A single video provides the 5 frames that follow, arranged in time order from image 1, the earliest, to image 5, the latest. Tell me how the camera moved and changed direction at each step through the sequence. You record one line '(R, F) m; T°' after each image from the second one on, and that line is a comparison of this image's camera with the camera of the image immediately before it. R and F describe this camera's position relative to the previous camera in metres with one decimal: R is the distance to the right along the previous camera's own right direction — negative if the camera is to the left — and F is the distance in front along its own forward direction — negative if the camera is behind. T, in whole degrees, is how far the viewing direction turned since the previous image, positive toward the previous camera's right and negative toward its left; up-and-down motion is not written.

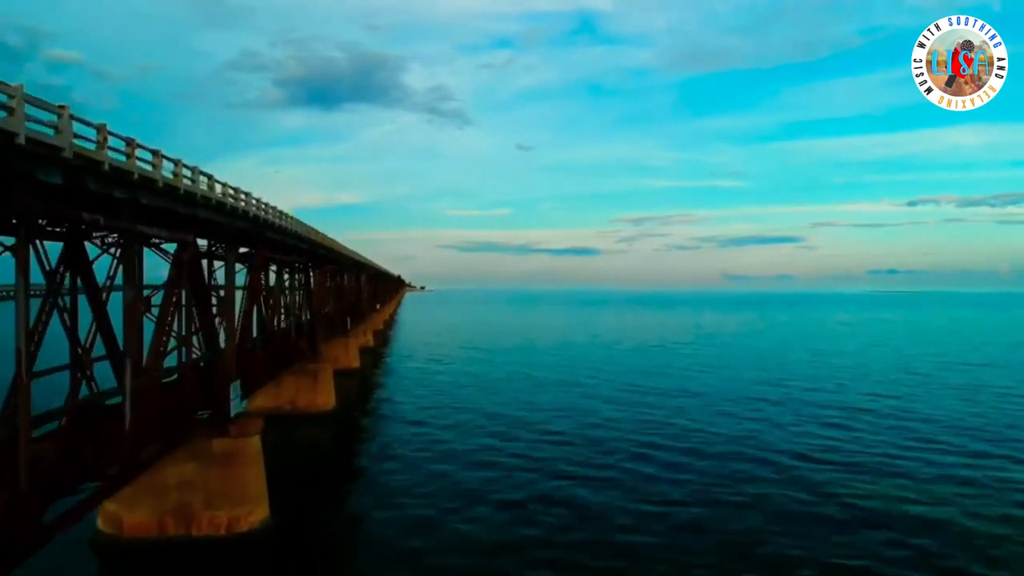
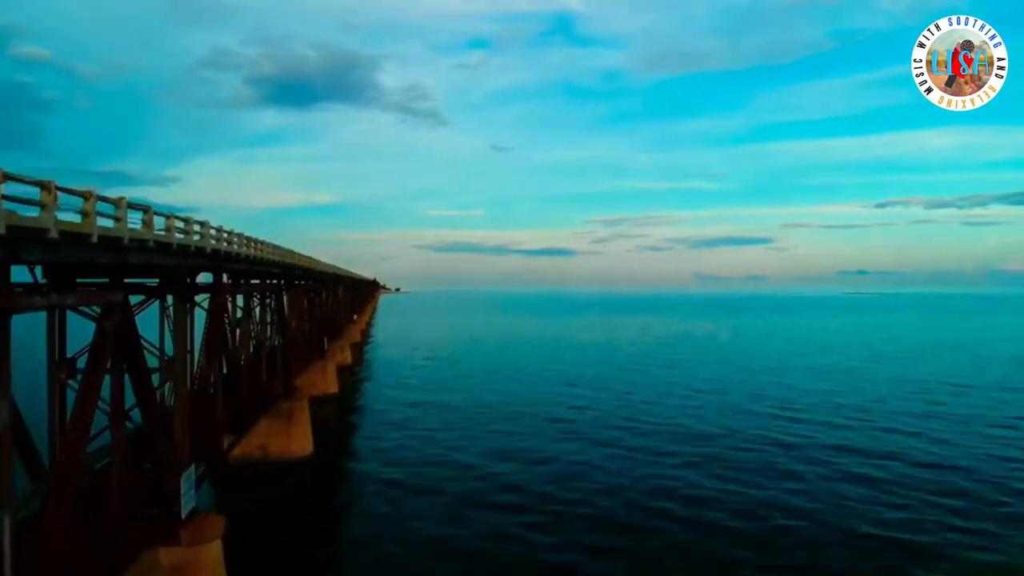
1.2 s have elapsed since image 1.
(-0.4, +1.8) m; +2°
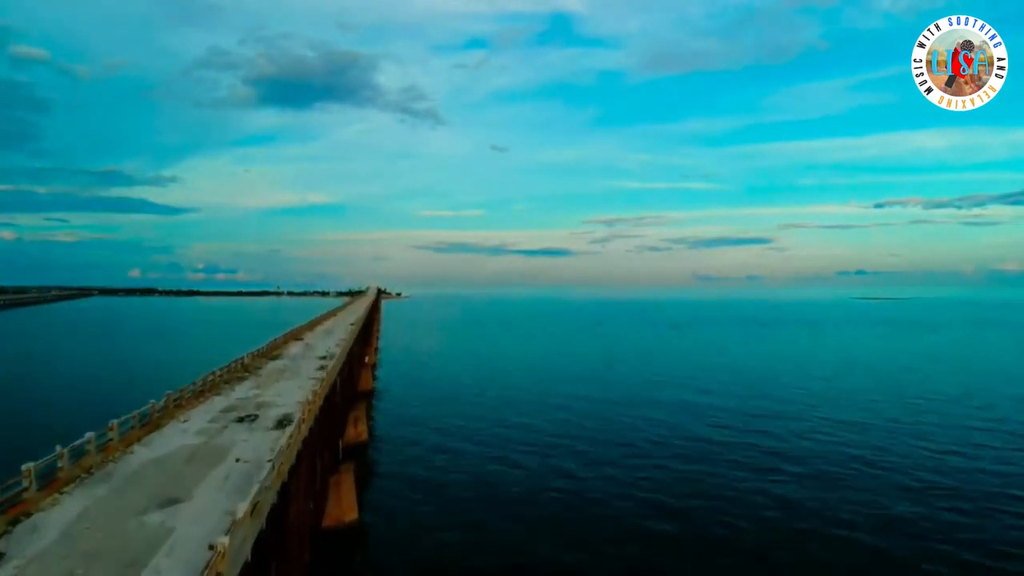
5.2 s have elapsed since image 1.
(+0.3, -0.1) m; 0°
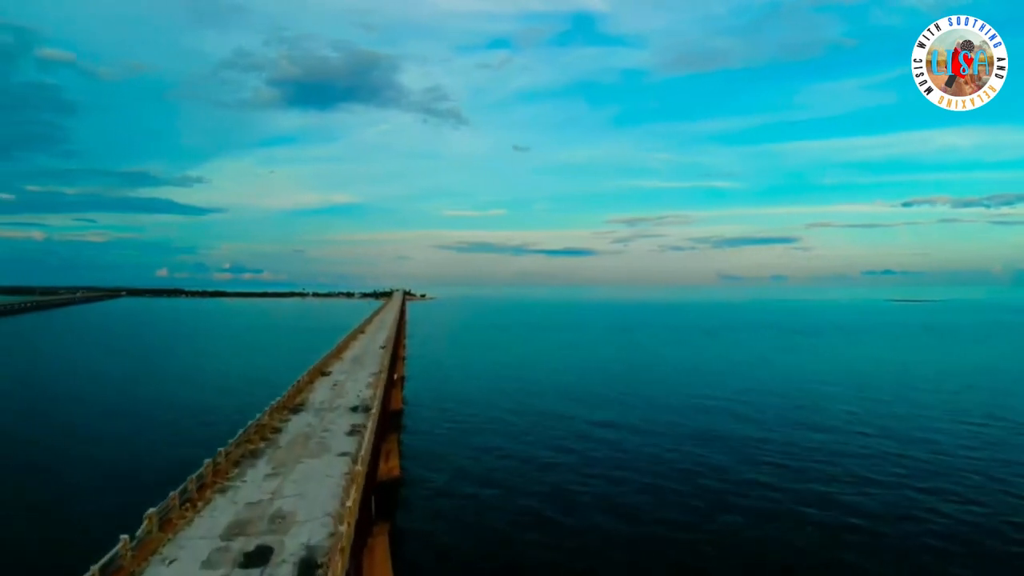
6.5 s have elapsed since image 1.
(-0.1, +1.5) m; -1°
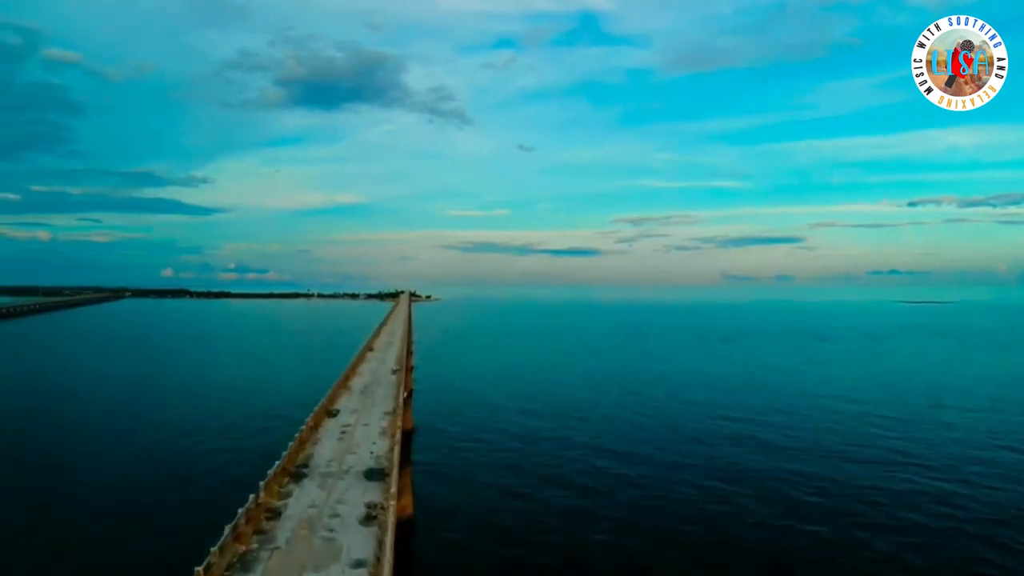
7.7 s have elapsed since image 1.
(+0.2, +0.7) m; 0°
